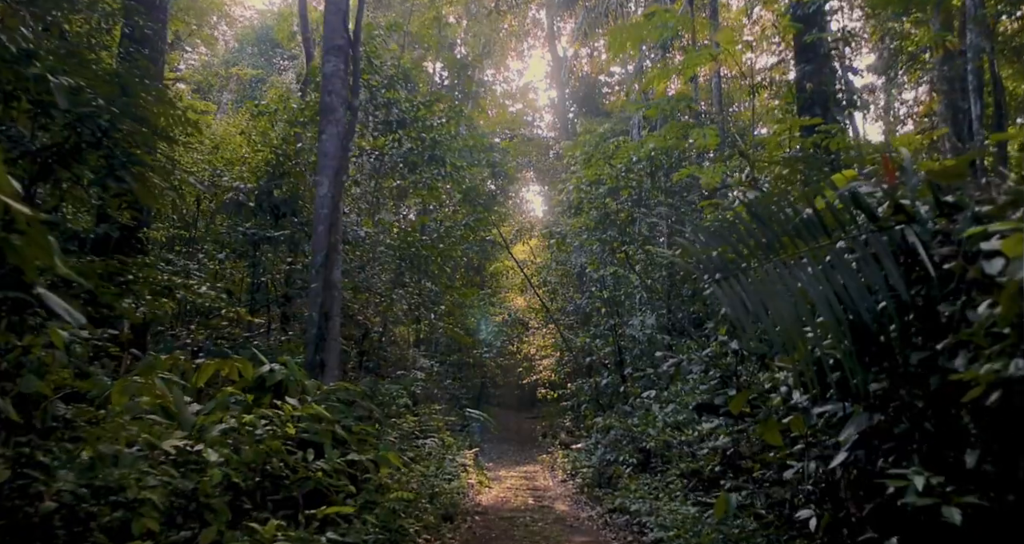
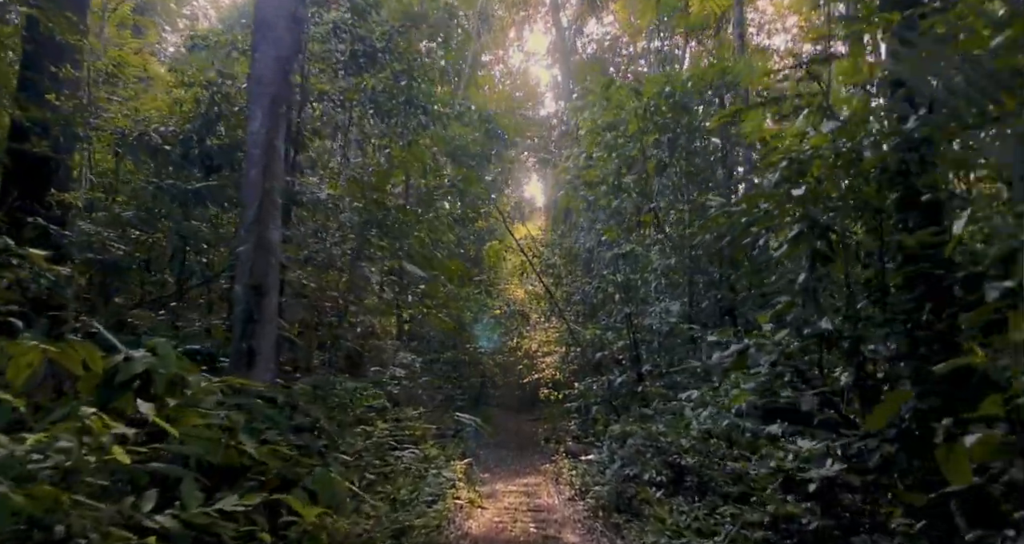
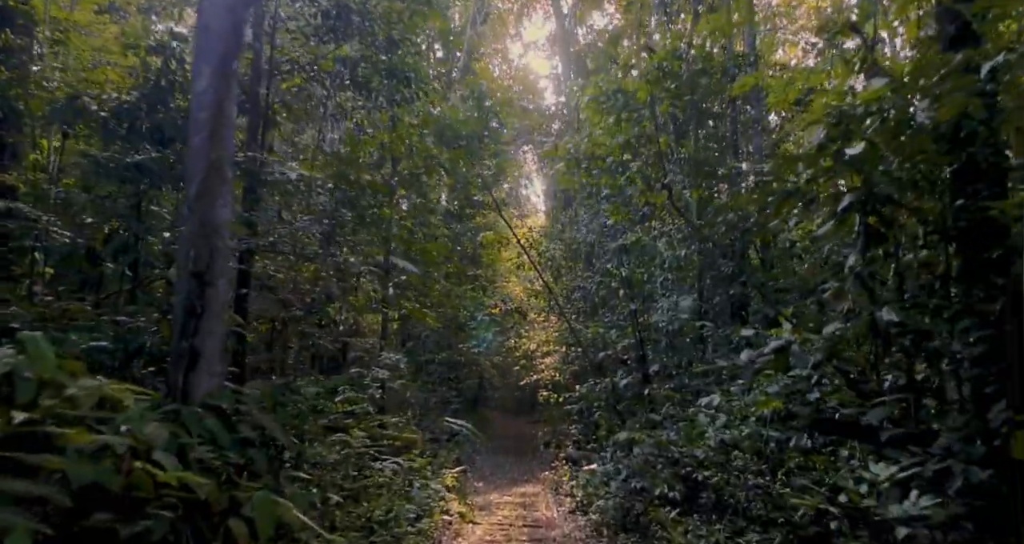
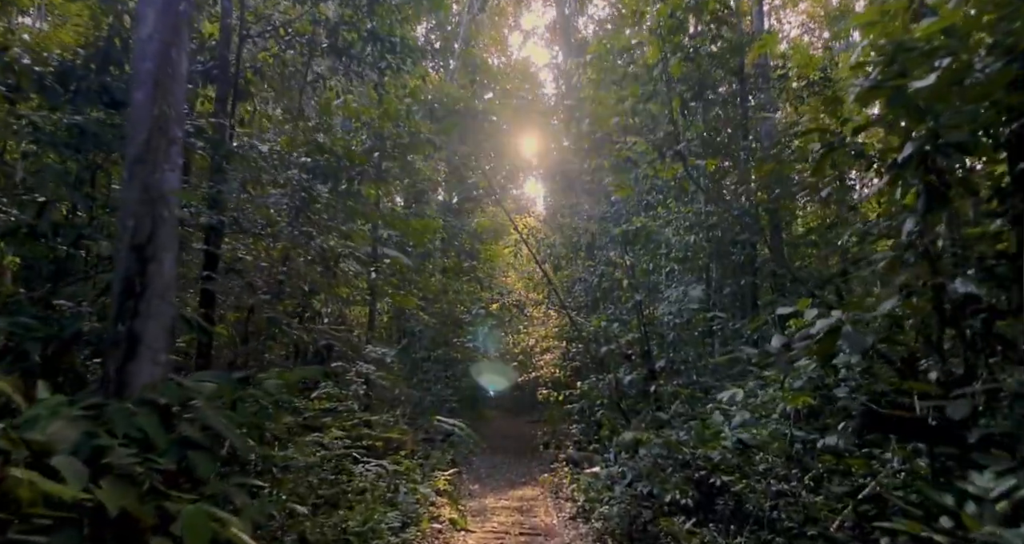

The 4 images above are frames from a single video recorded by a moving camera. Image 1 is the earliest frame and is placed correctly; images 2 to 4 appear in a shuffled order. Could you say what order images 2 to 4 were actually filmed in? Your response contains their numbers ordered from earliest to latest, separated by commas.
2, 3, 4
